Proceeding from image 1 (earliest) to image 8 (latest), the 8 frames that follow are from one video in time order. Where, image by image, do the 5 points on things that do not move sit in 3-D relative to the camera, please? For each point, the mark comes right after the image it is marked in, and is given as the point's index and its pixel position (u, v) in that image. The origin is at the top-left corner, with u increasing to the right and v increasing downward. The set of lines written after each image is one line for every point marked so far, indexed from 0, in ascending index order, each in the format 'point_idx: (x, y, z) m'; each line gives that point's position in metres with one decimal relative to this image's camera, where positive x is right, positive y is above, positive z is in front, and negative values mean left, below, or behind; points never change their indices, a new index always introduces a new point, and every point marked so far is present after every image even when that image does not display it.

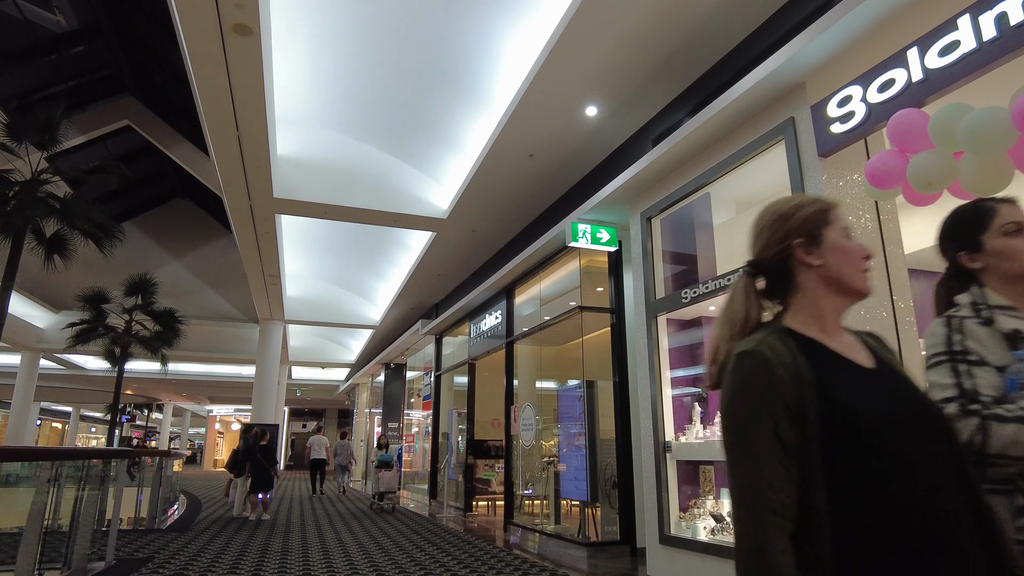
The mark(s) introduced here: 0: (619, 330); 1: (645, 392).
0: (+1.0, -0.4, +5.9) m
1: (+1.0, -0.8, +4.7) m
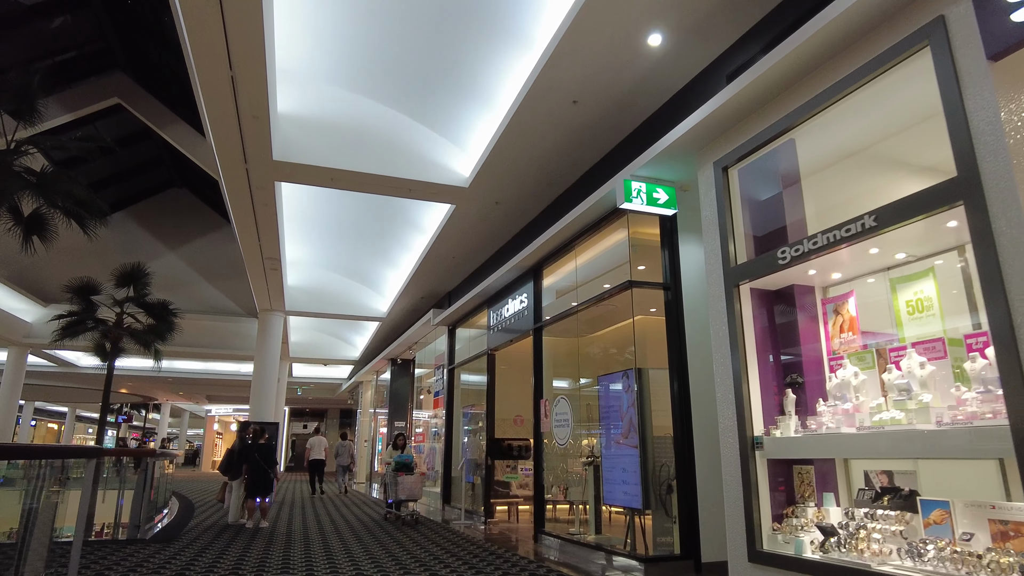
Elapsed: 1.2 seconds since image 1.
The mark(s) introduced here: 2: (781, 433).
0: (+1.3, -0.2, +5.1) m
1: (+1.3, -0.5, +3.9) m
2: (+1.5, -0.8, +3.6) m
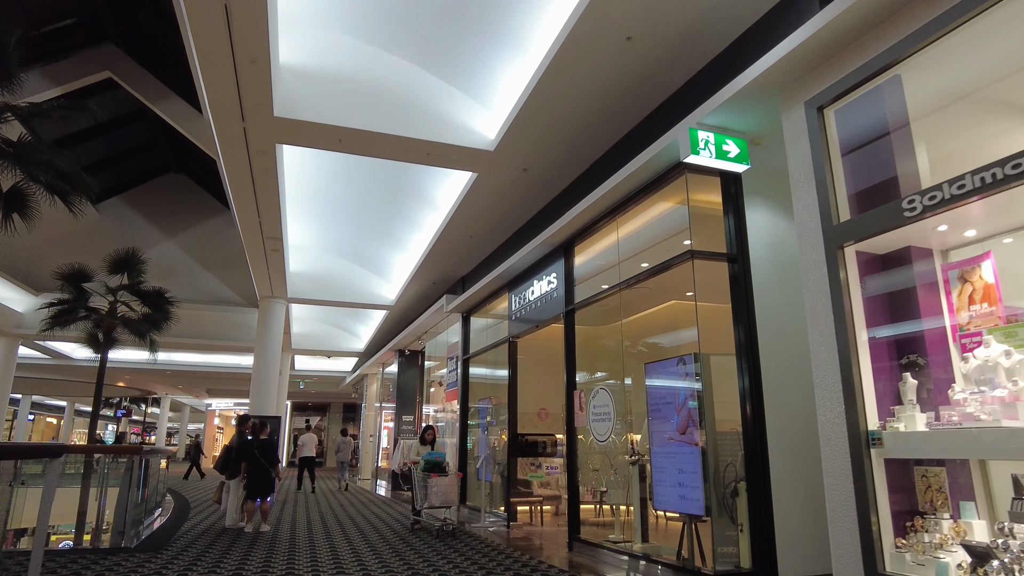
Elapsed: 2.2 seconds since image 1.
0: (+1.6, 0.0, +4.4) m
1: (+1.6, -0.4, +3.2) m
2: (+1.8, -0.6, +2.9) m
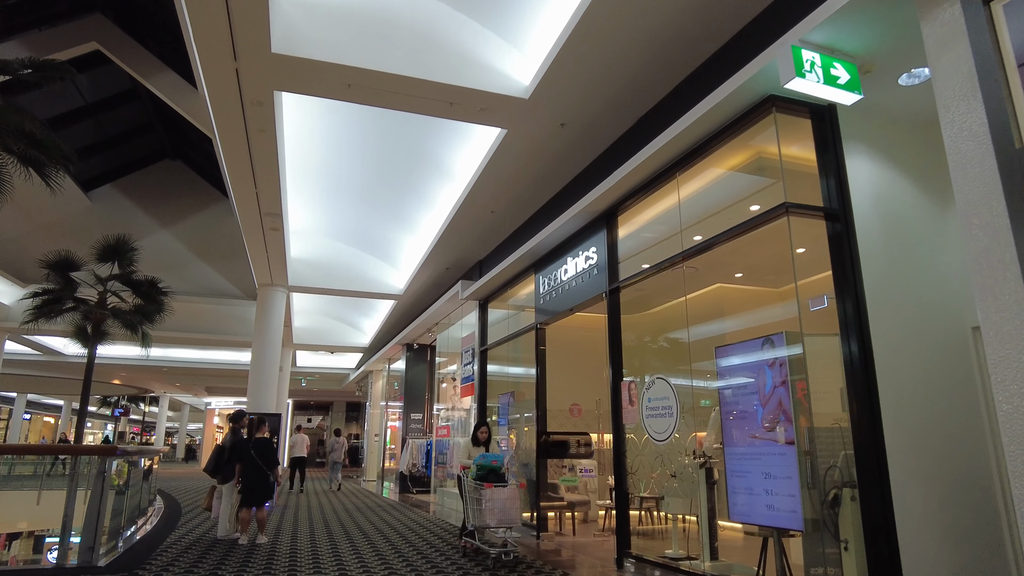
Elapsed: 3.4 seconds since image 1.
0: (+1.8, +0.2, +3.6) m
1: (+1.9, -0.2, +2.4) m
2: (+2.1, -0.4, +2.1) m
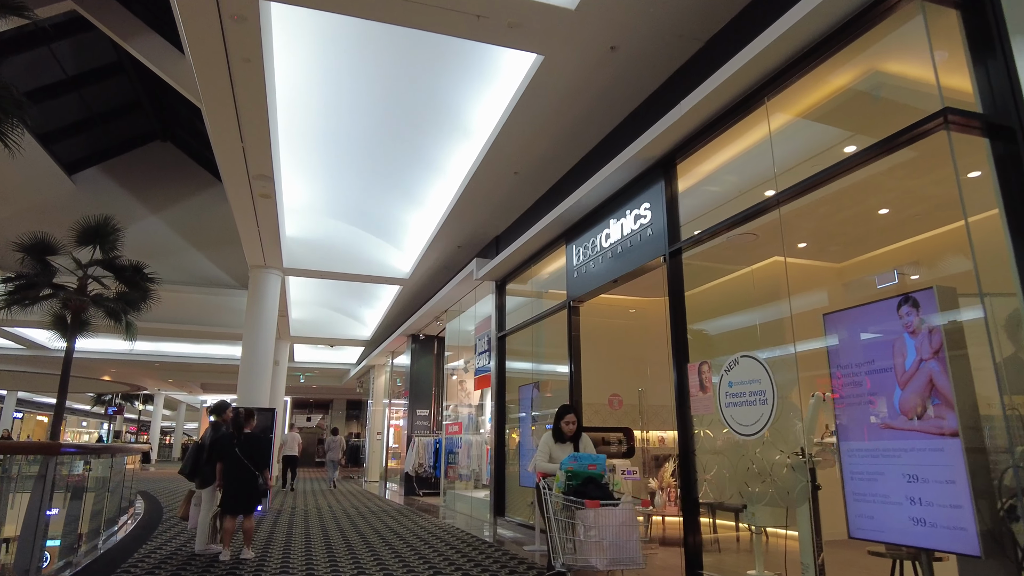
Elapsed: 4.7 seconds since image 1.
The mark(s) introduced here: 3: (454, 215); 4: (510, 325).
0: (+2.1, +0.5, +2.7) m
1: (+2.1, +0.1, +1.5) m
2: (+2.3, -0.2, +1.2) m
3: (-0.7, +0.8, +7.4) m
4: (0.0, -0.5, +7.7) m
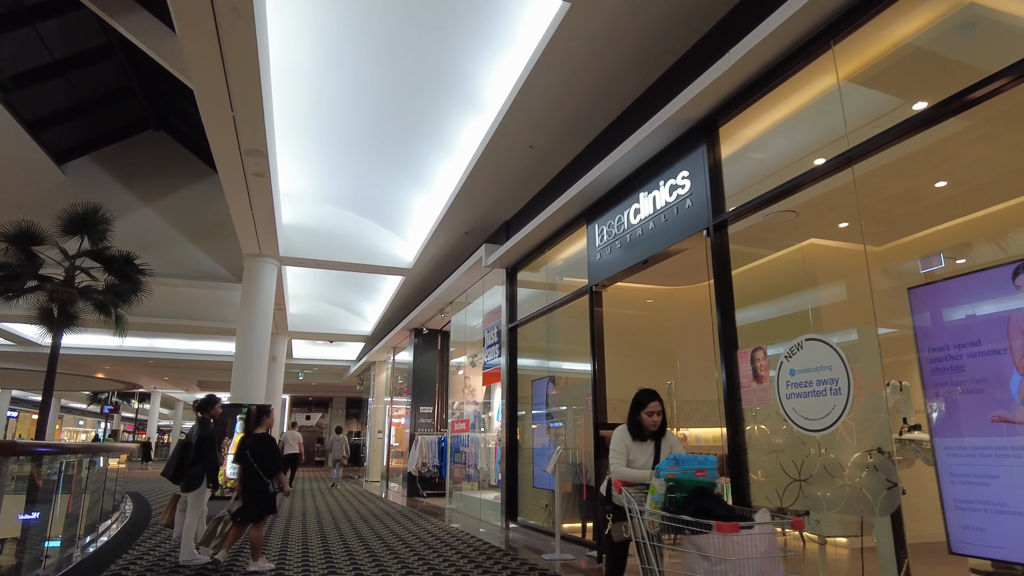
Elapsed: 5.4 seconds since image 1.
0: (+2.2, +0.6, +2.2) m
1: (+2.2, +0.2, +1.0) m
2: (+2.5, -0.1, +0.7) m
3: (-0.5, +1.0, +6.9) m
4: (+0.1, -0.3, +7.2) m
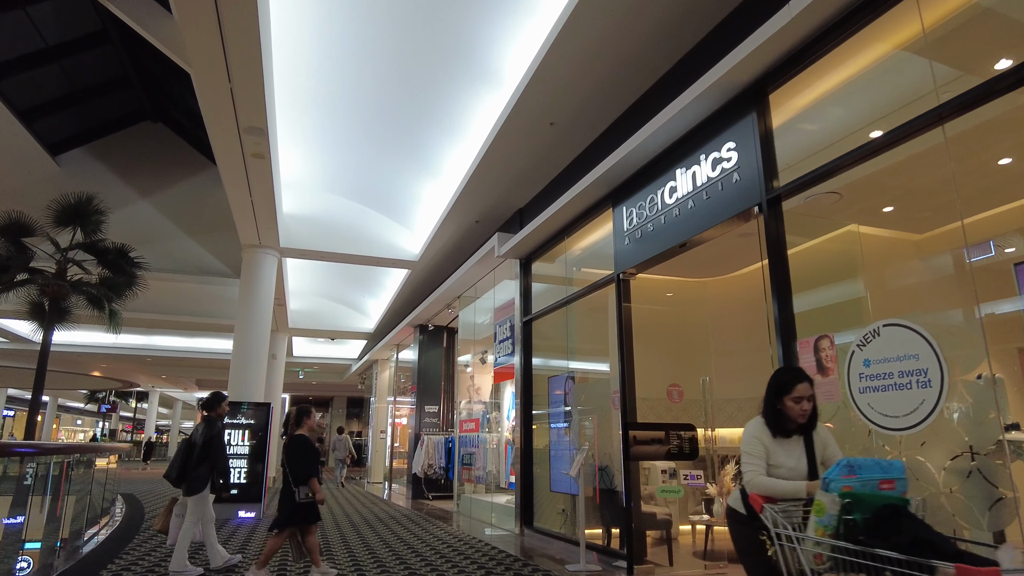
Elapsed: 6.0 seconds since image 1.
0: (+2.4, +0.7, +1.8) m
1: (+2.4, +0.3, +0.6) m
2: (+2.6, 0.0, +0.3) m
3: (-0.4, +1.1, +6.5) m
4: (+0.3, -0.2, +6.9) m
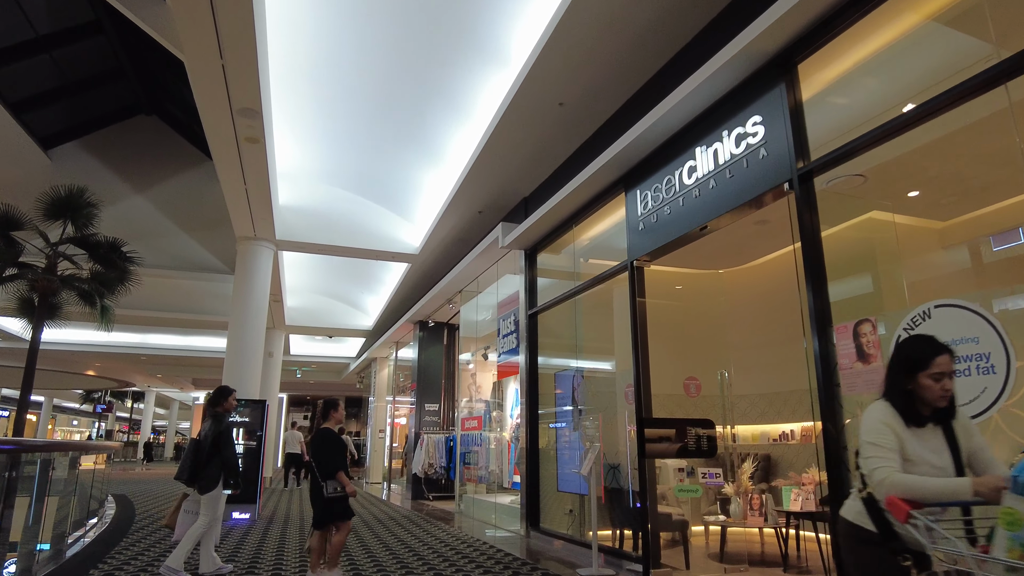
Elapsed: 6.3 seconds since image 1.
0: (+2.4, +0.8, +1.5) m
1: (+2.5, +0.4, +0.4) m
2: (+2.7, +0.1, +0.1) m
3: (-0.3, +1.1, +6.2) m
4: (+0.3, -0.1, +6.6) m
